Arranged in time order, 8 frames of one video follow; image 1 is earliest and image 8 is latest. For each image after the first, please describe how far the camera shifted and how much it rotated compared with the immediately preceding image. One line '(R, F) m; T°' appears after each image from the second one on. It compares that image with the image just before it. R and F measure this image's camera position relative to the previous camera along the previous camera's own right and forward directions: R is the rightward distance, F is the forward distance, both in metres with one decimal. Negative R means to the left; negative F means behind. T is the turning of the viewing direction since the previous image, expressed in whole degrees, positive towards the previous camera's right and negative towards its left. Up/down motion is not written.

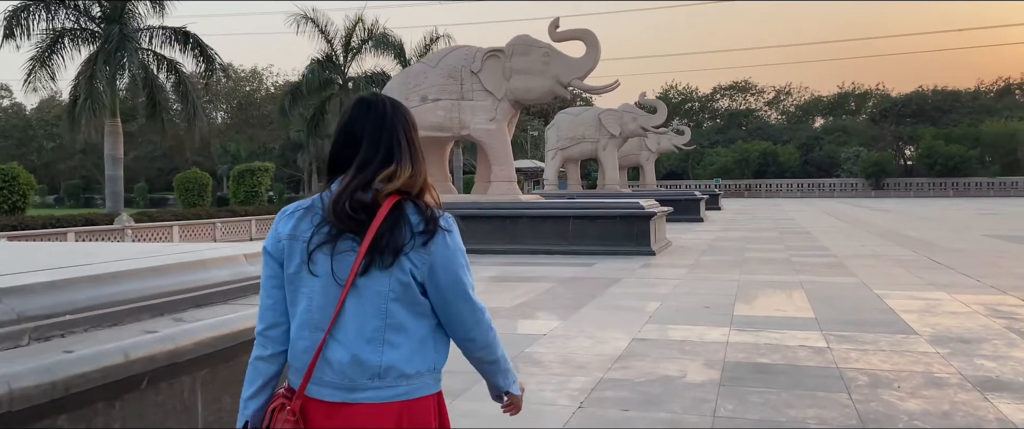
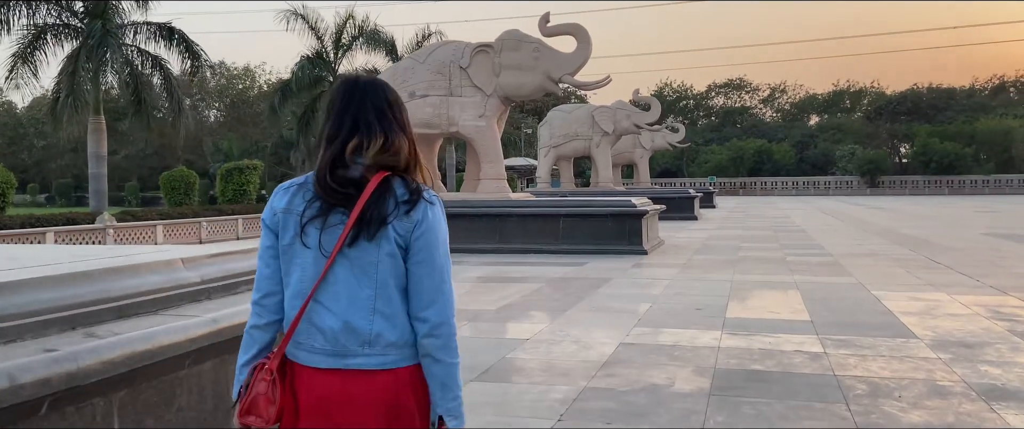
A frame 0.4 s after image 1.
(+0.1, +0.3) m; 0°
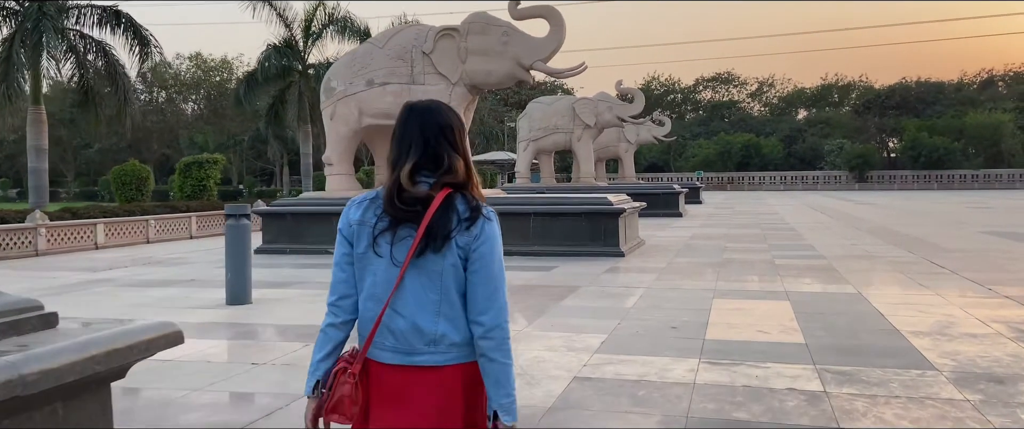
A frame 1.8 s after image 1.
(+0.3, +1.0) m; +1°
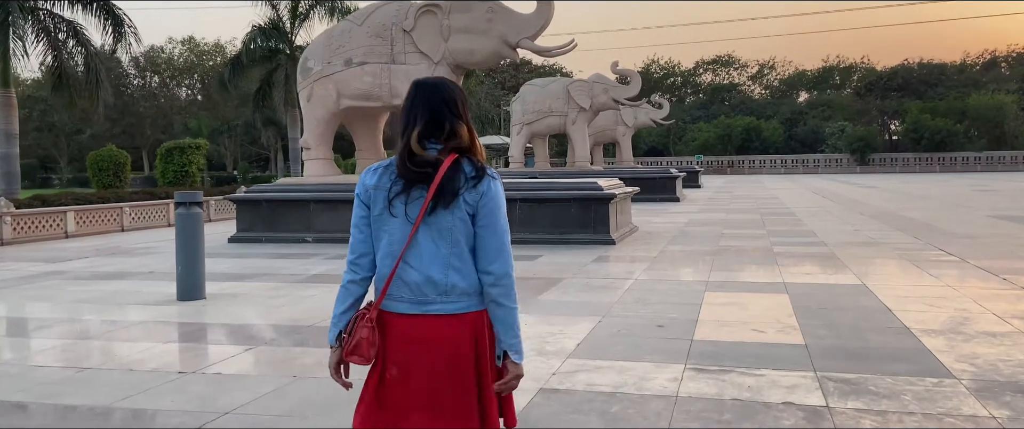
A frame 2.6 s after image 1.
(+0.2, +0.5) m; 0°
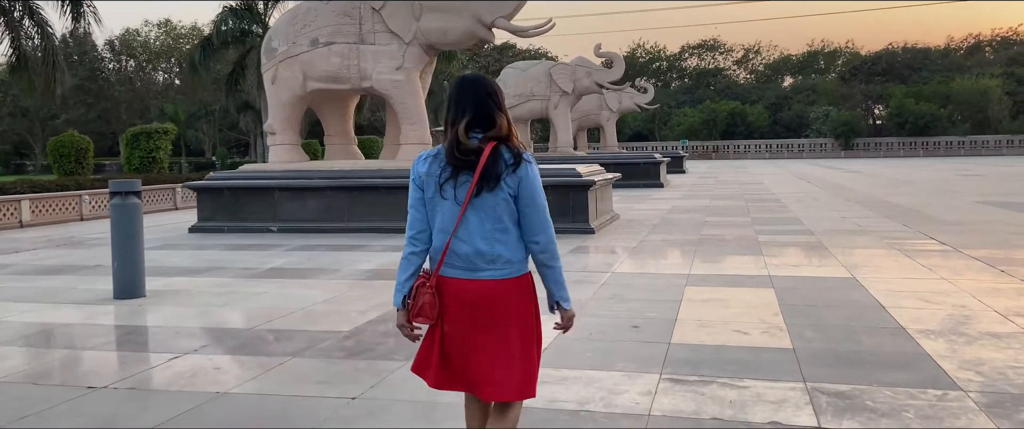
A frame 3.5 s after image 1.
(+0.2, +0.5) m; +1°
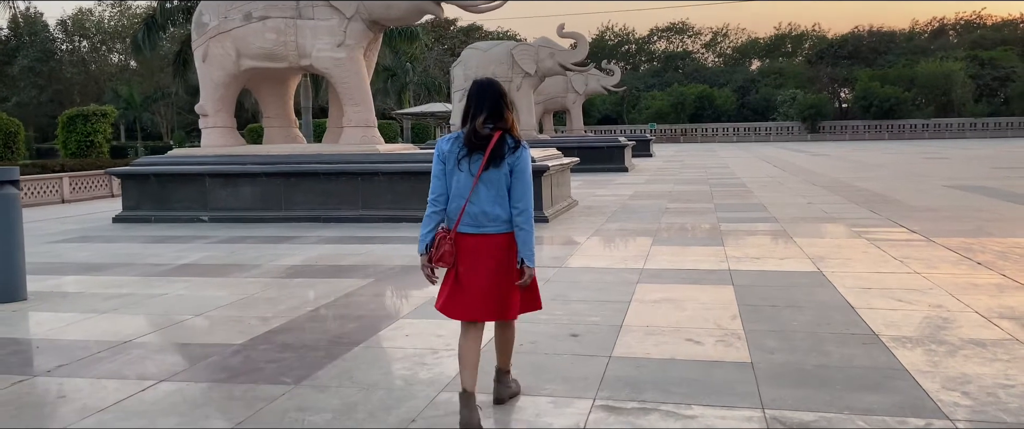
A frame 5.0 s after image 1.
(+0.3, +0.6) m; +2°
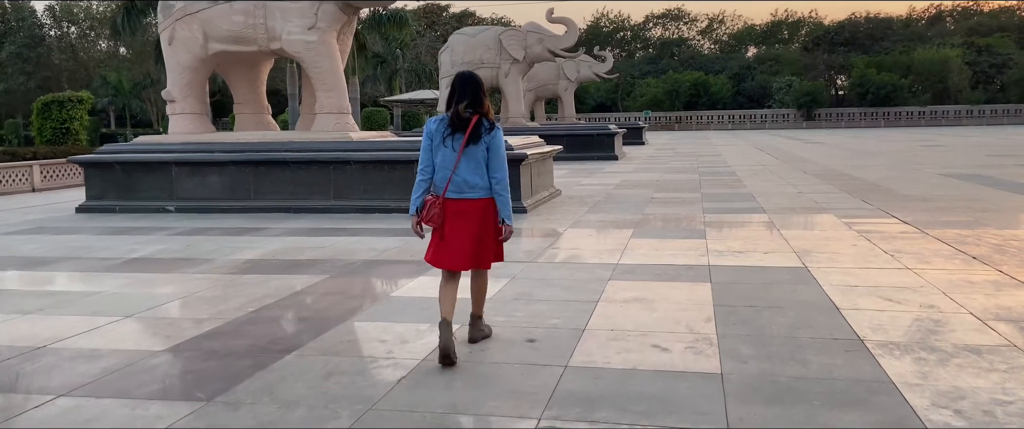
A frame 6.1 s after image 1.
(+0.2, +0.4) m; 0°
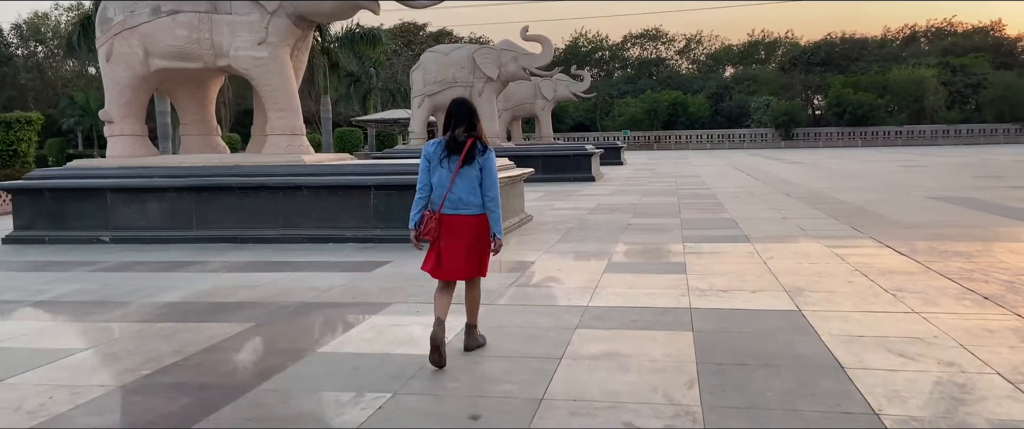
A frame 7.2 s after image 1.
(+0.2, +0.7) m; +1°
